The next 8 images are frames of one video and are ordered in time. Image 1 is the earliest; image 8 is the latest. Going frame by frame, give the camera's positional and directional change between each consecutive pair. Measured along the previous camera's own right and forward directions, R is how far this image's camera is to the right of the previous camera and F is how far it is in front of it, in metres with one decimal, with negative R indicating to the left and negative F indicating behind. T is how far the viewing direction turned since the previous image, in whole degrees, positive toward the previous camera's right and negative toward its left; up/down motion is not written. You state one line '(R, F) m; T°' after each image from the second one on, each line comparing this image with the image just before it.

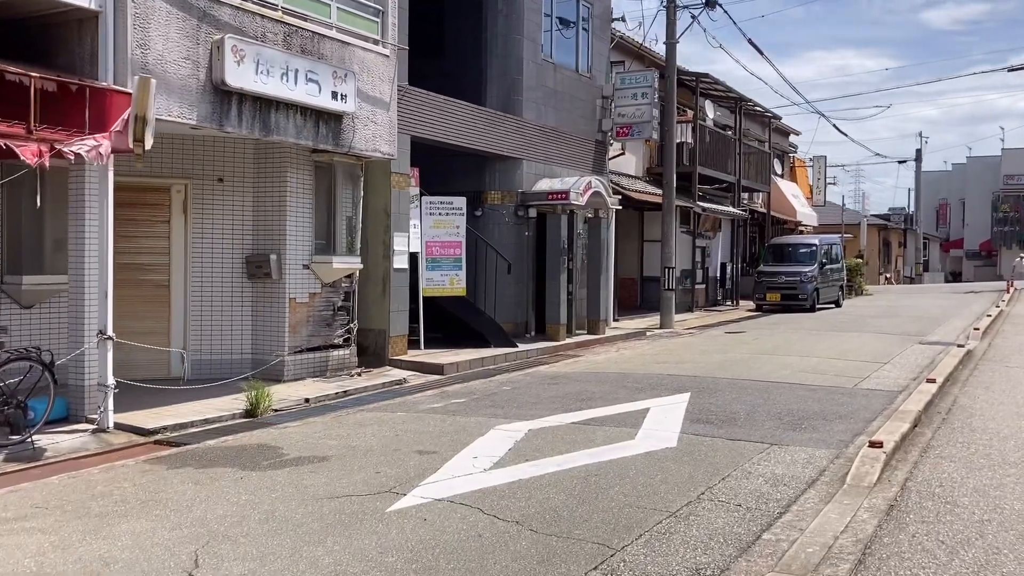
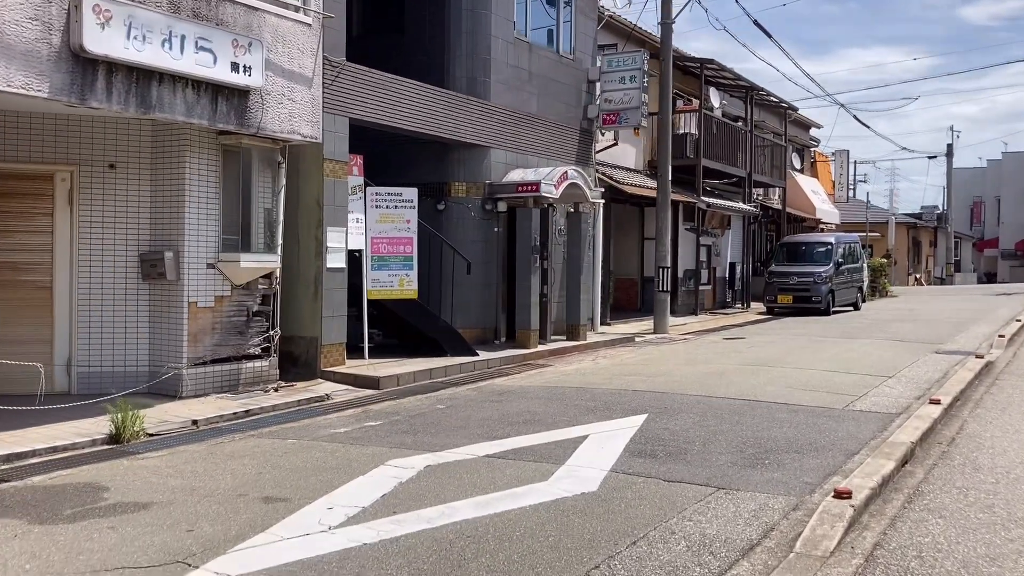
(+1.0, +1.5) m; -2°
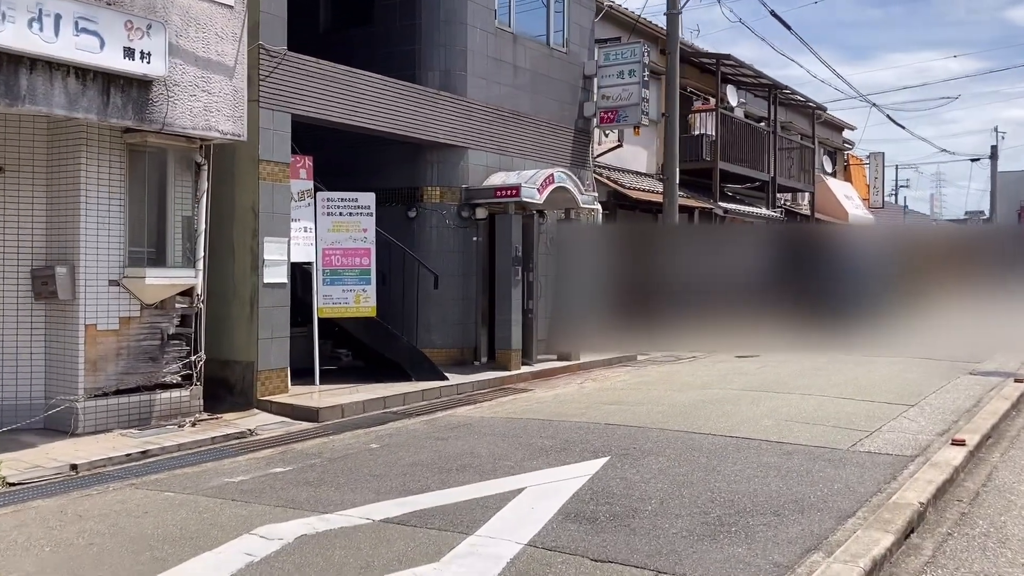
(+0.8, +1.4) m; -2°
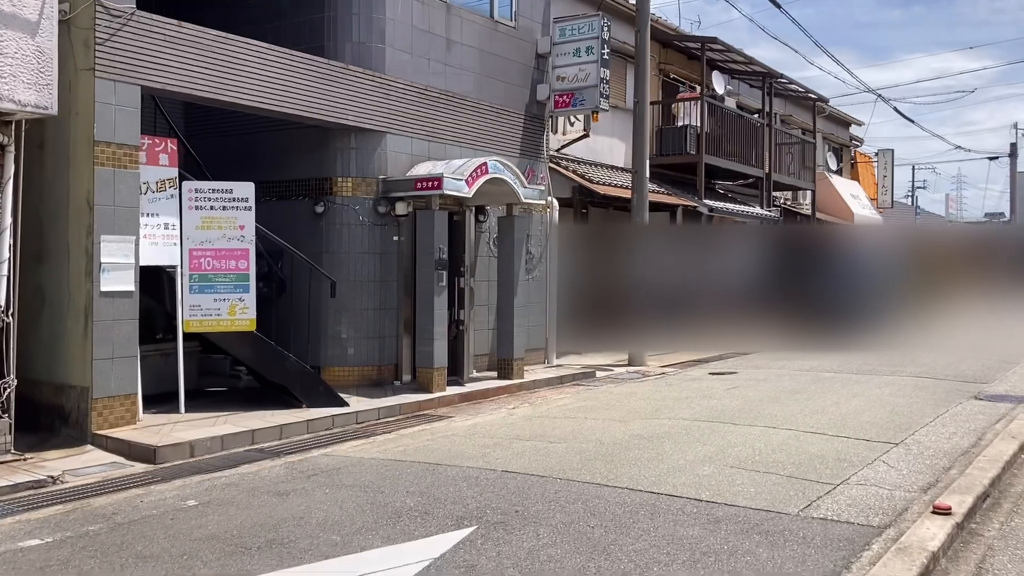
(+1.1, +1.8) m; -1°
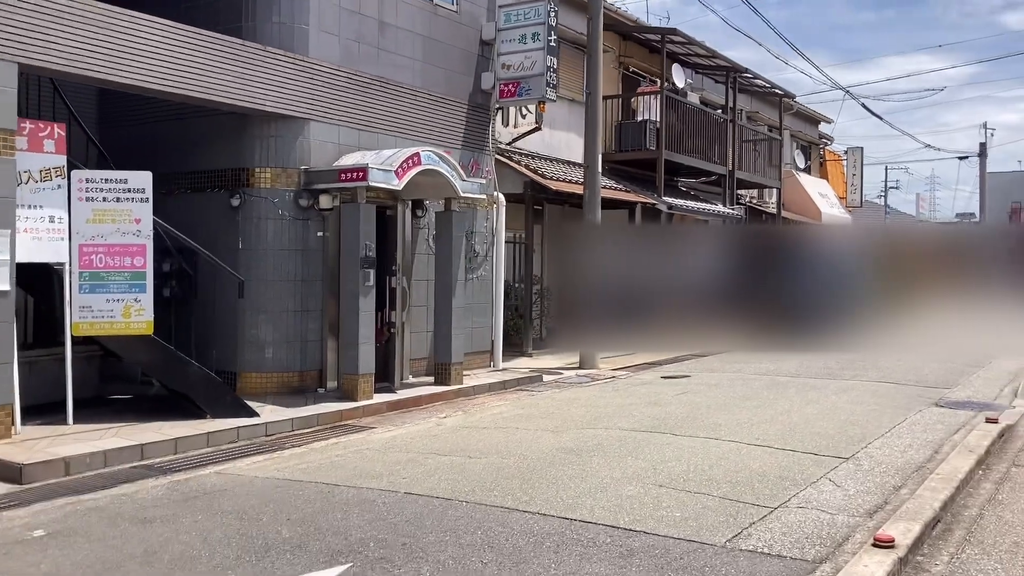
(+0.5, +0.7) m; +1°
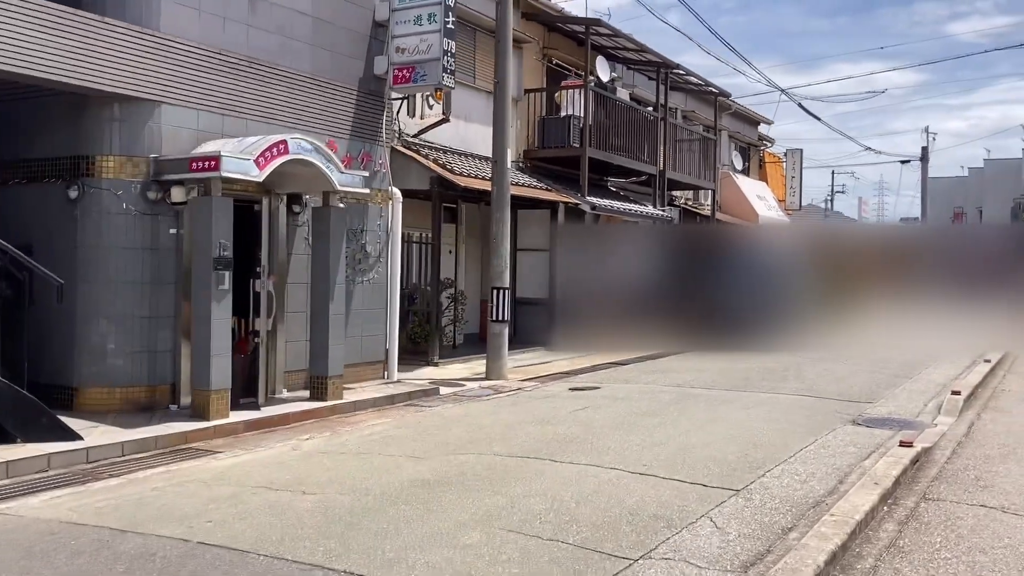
(+0.7, +1.0) m; +3°
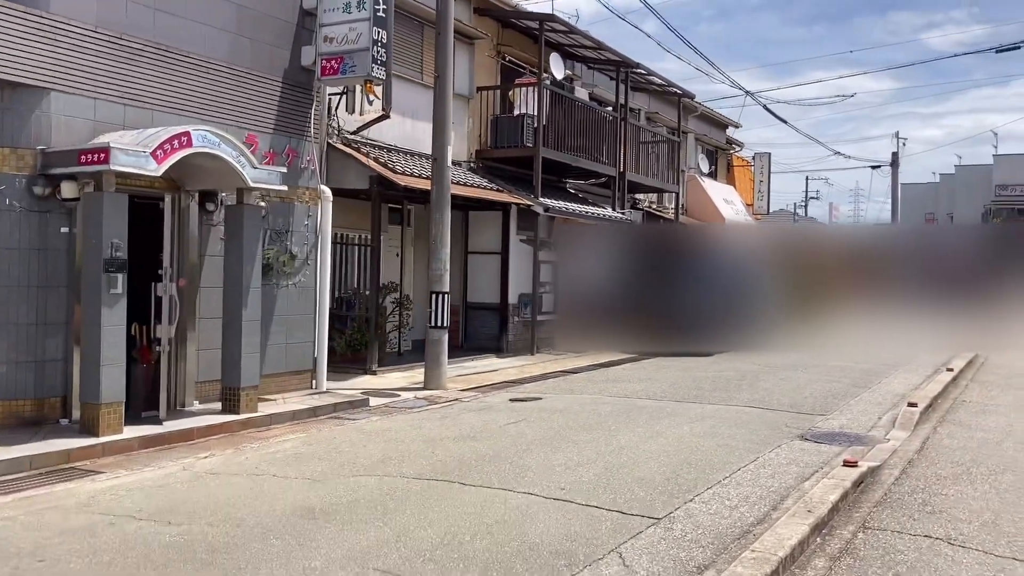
(+0.5, +0.7) m; +1°
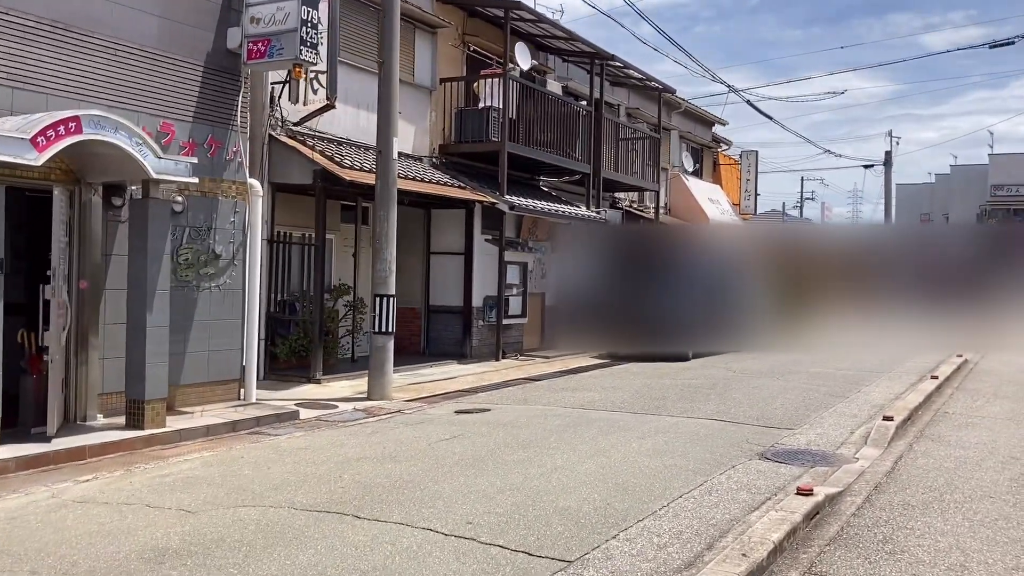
(+0.6, +0.9) m; 0°
